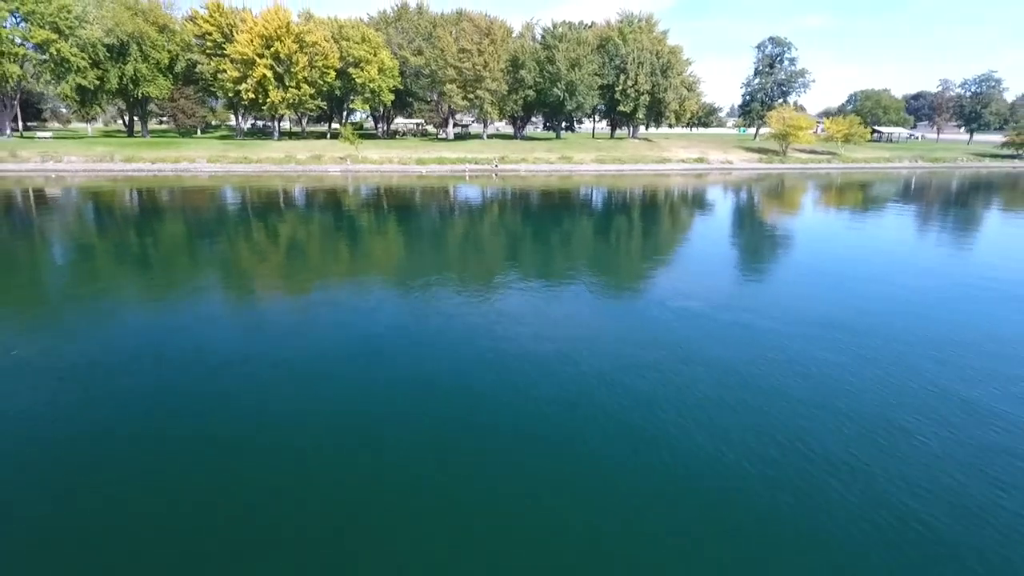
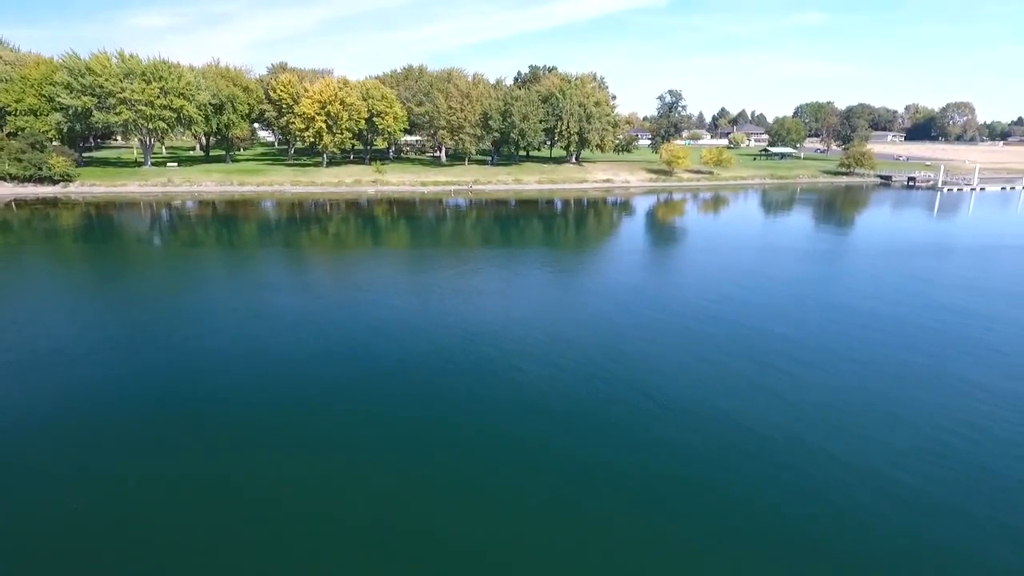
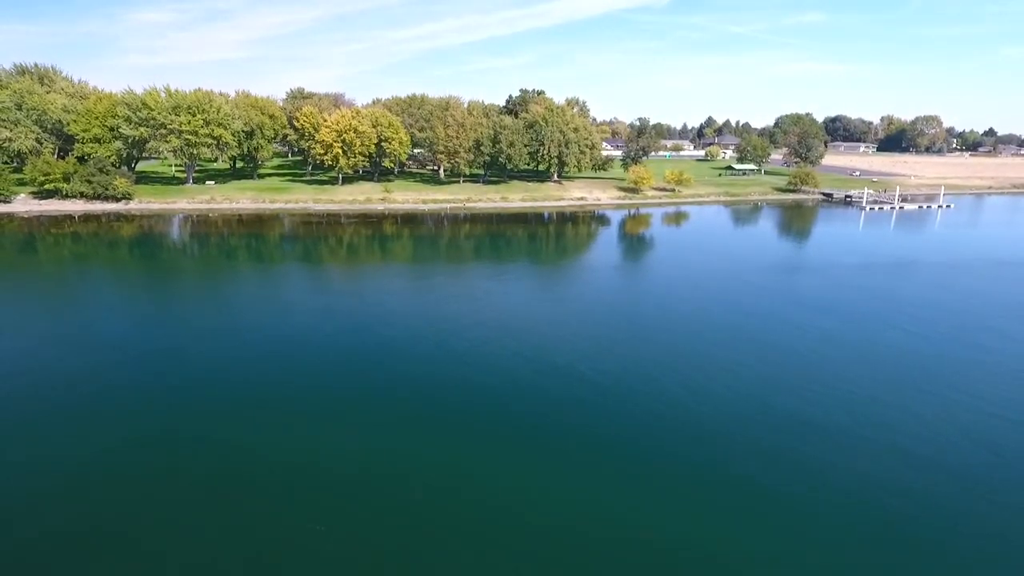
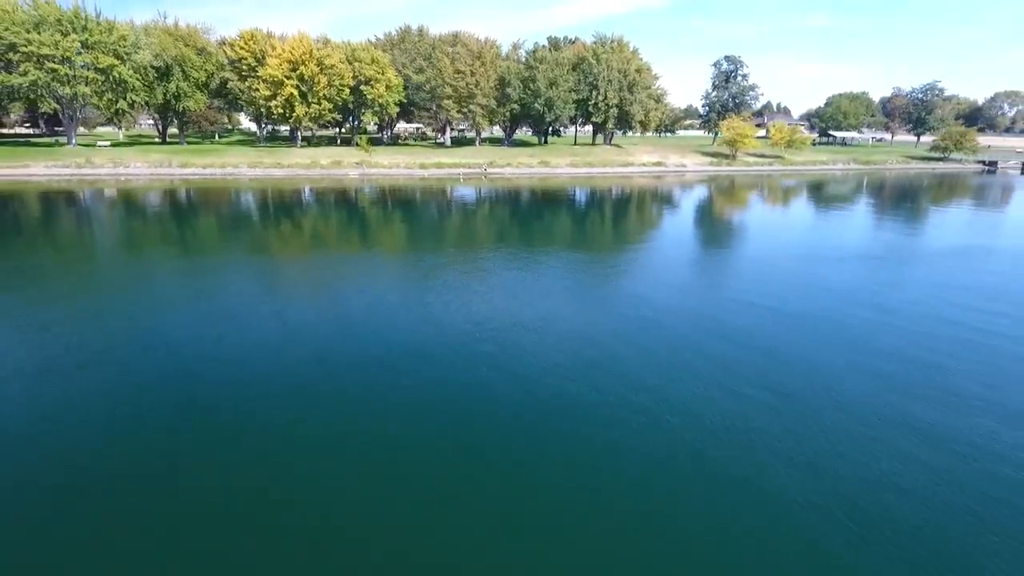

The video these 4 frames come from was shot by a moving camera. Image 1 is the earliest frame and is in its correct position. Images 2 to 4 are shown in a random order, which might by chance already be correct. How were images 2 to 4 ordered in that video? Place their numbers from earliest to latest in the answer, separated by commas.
4, 2, 3
